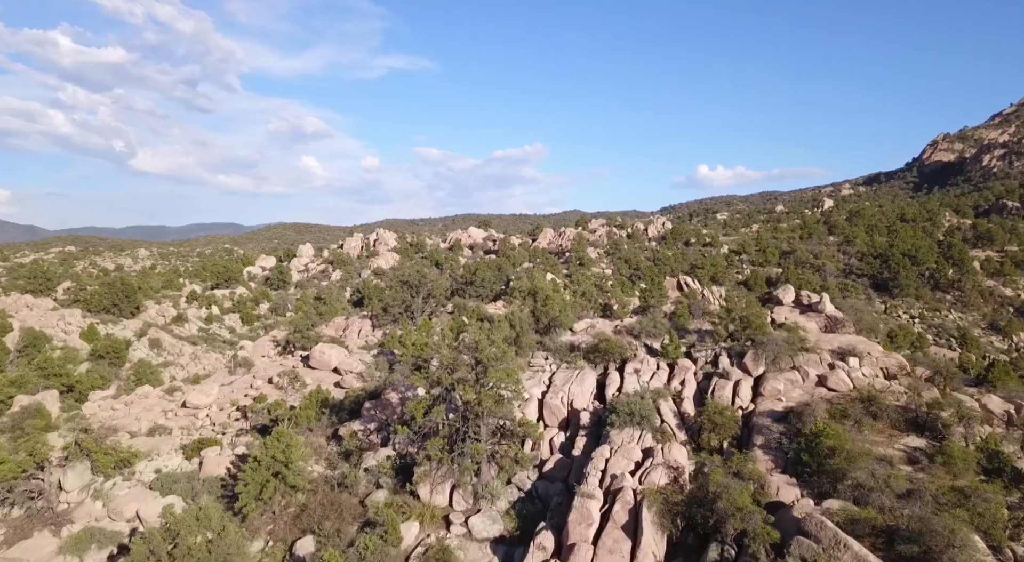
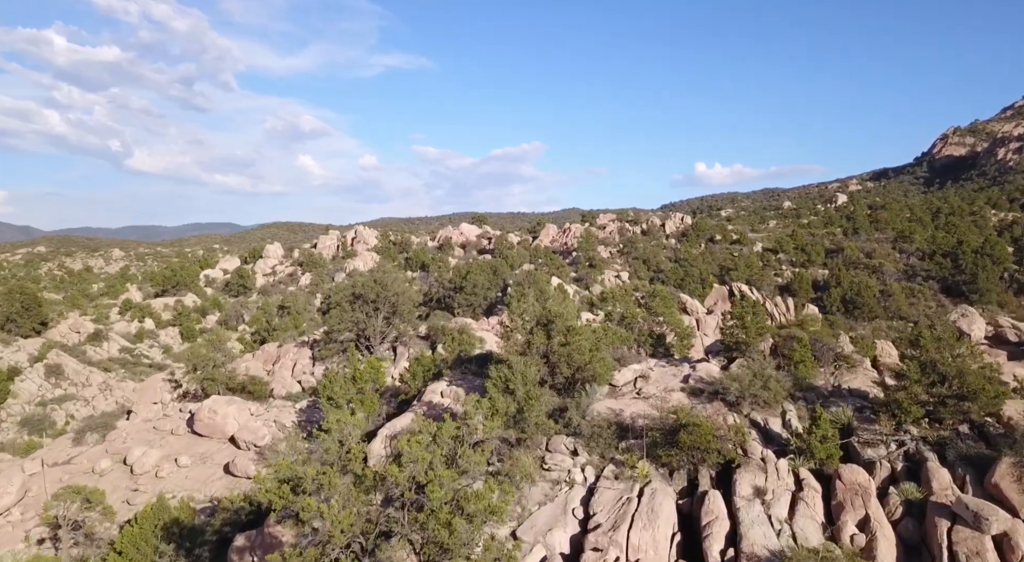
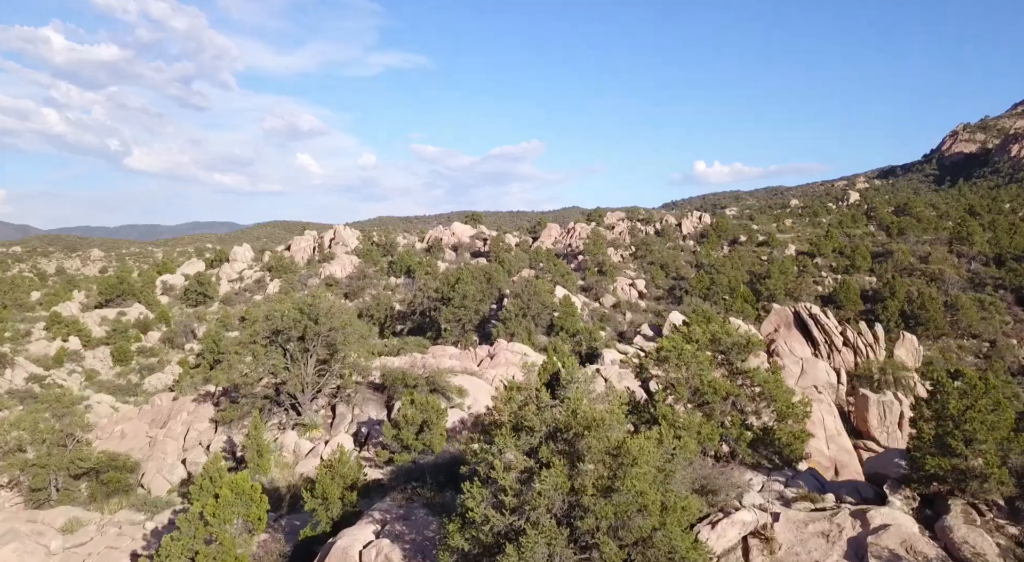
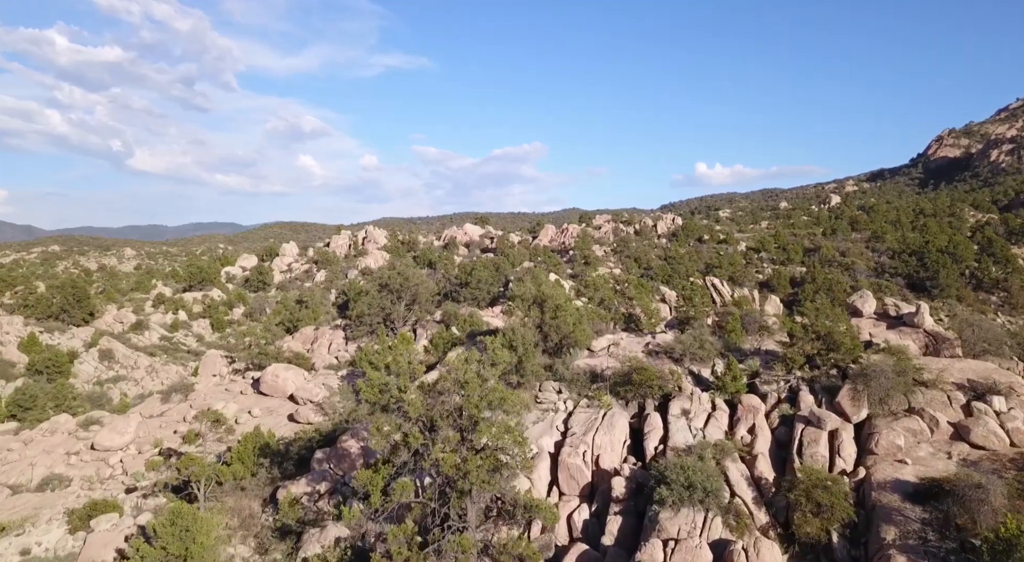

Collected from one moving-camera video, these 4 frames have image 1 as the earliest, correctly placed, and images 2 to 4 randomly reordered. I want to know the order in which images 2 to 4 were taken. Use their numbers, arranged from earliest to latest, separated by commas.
4, 2, 3
